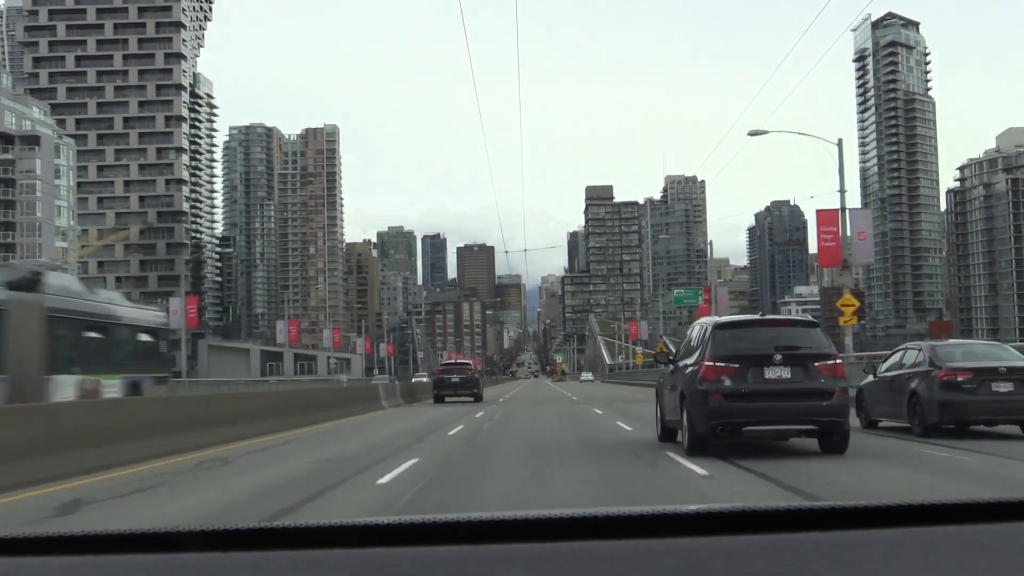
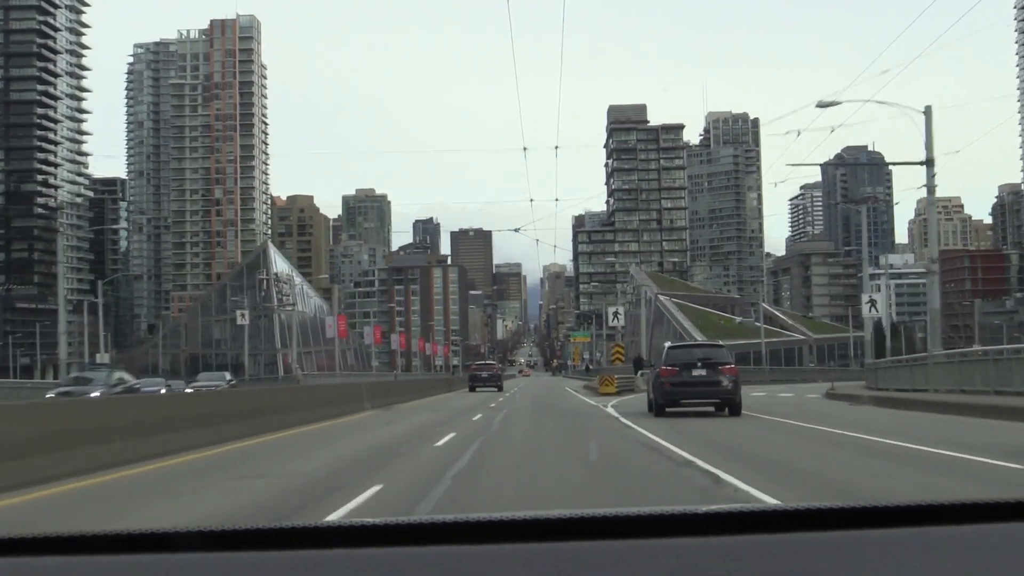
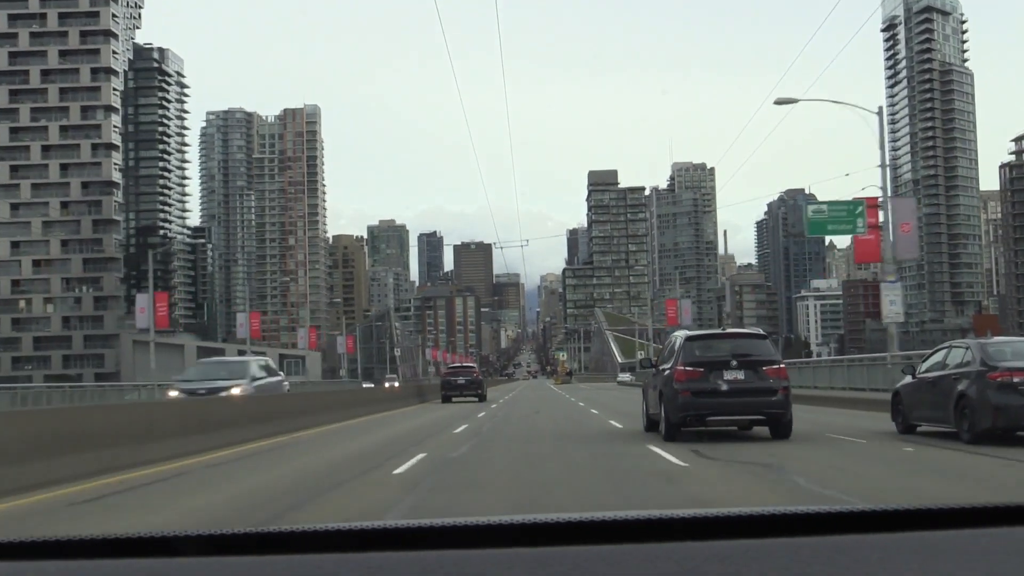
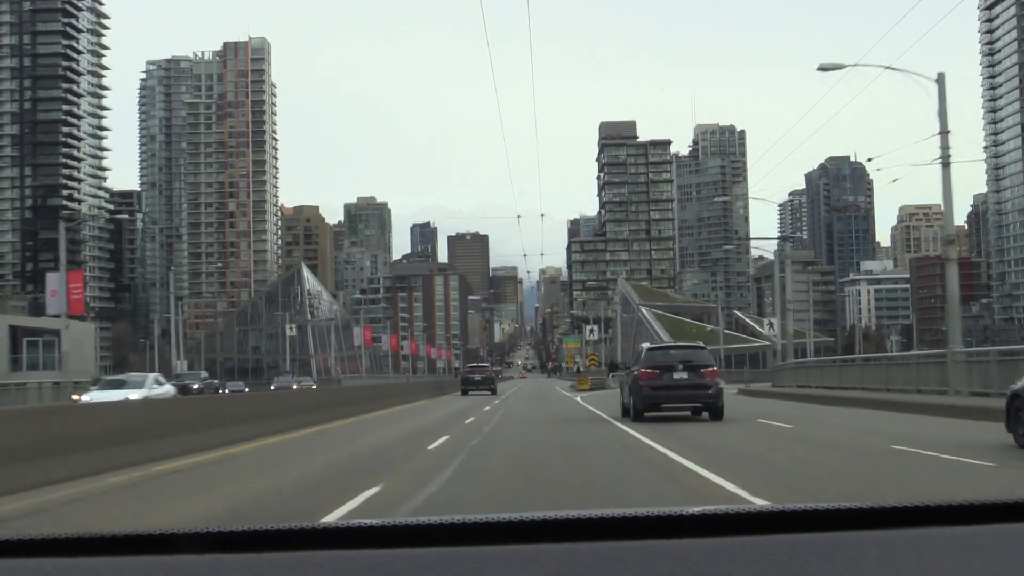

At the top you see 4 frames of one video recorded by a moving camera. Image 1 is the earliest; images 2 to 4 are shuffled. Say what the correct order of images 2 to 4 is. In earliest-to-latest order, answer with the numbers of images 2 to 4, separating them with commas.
3, 4, 2
